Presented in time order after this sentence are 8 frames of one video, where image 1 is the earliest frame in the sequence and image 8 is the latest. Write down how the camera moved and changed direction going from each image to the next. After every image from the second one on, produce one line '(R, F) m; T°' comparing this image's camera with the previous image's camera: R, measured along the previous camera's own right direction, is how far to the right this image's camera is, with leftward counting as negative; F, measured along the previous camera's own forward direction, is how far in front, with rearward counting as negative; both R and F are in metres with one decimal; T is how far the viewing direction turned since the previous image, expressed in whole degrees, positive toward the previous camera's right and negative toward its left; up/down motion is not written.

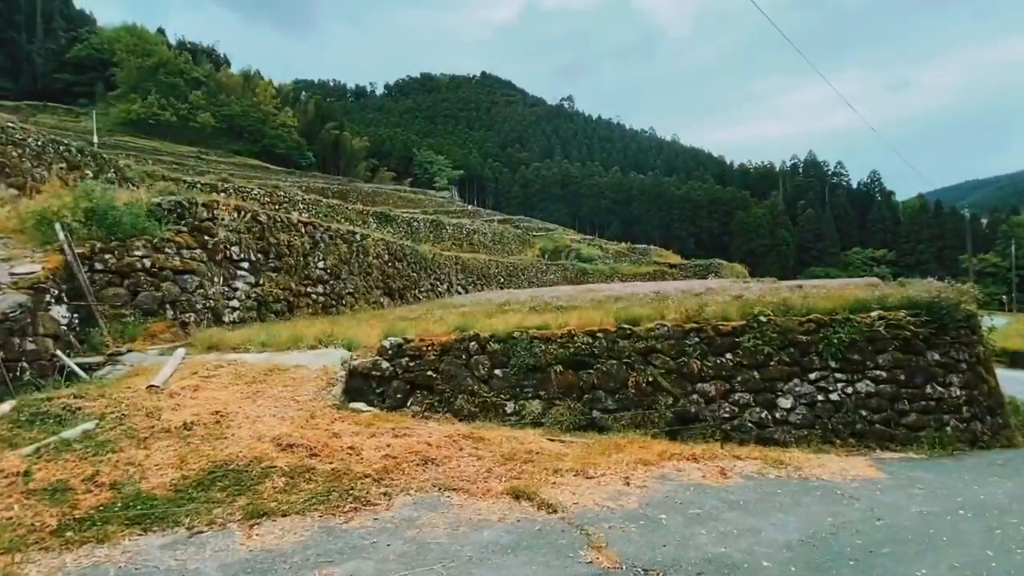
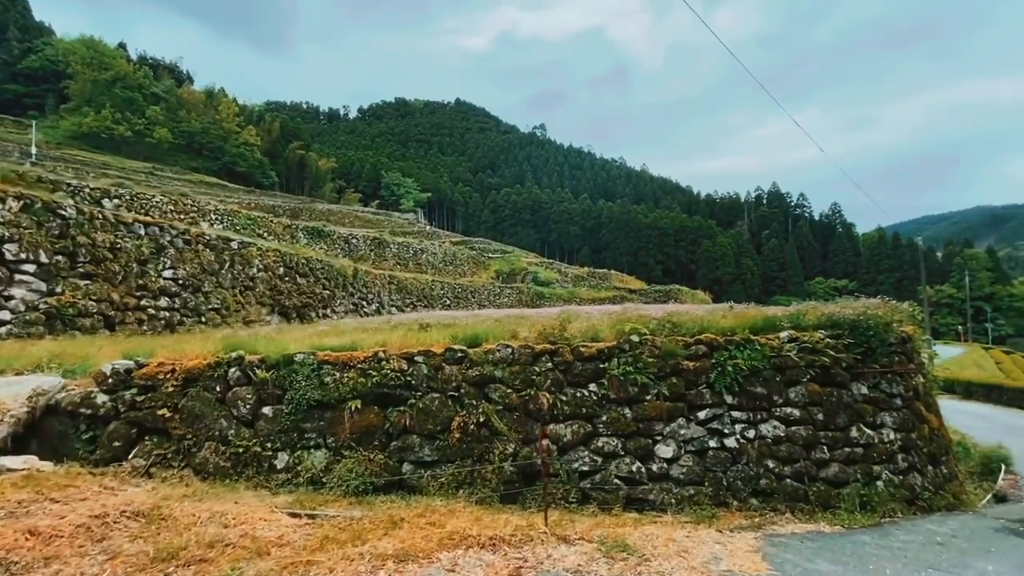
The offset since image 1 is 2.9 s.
(+1.9, +1.9) m; +3°
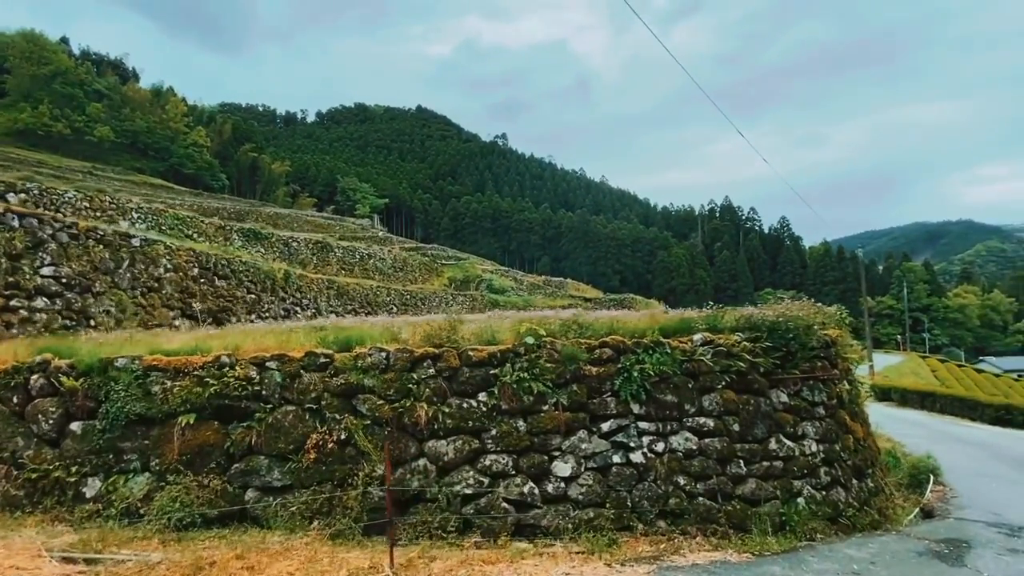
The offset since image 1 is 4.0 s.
(+0.8, +0.7) m; +4°
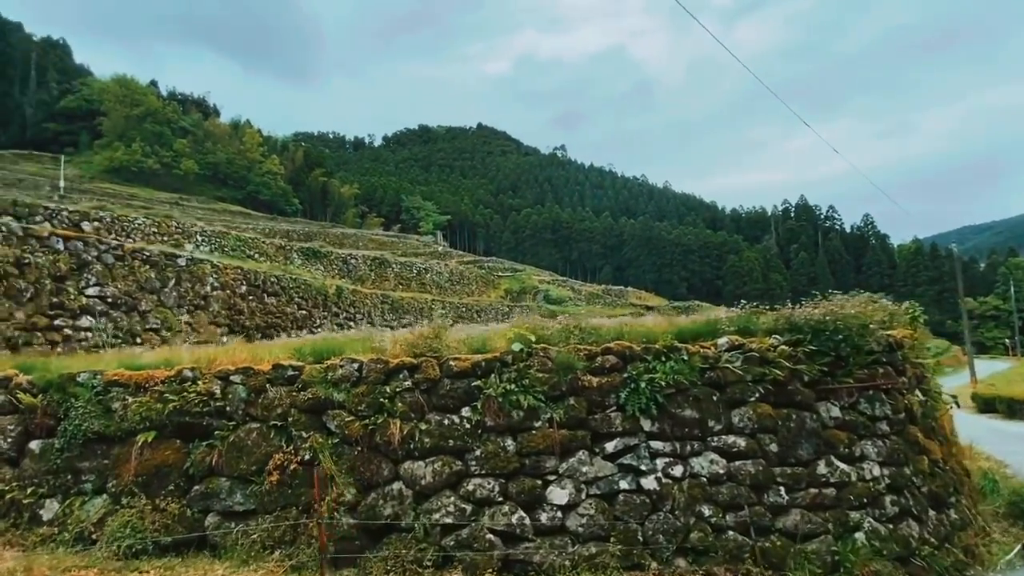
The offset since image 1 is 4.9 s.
(+0.7, +0.6) m; -7°
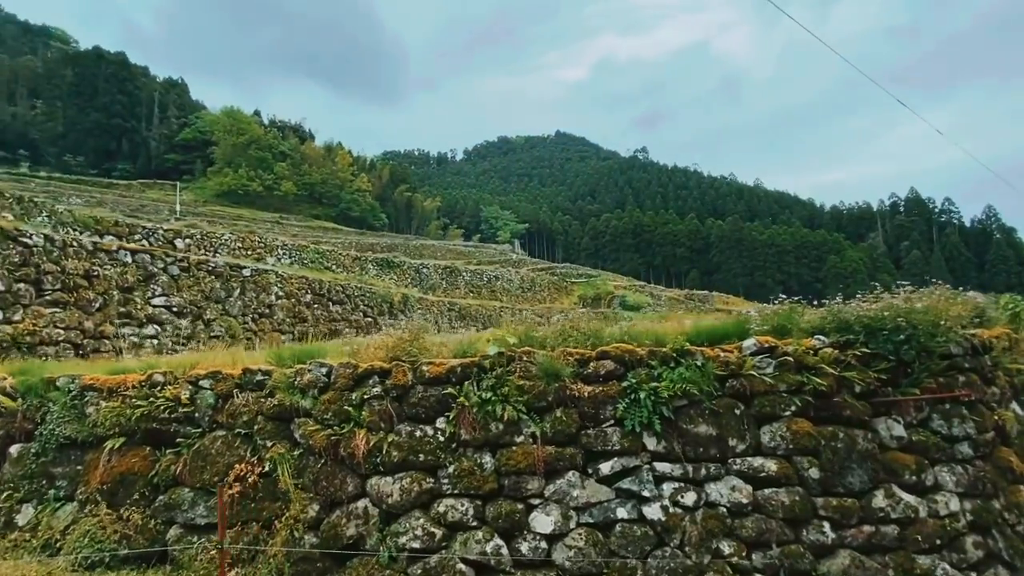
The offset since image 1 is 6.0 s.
(+0.8, +0.6) m; -9°
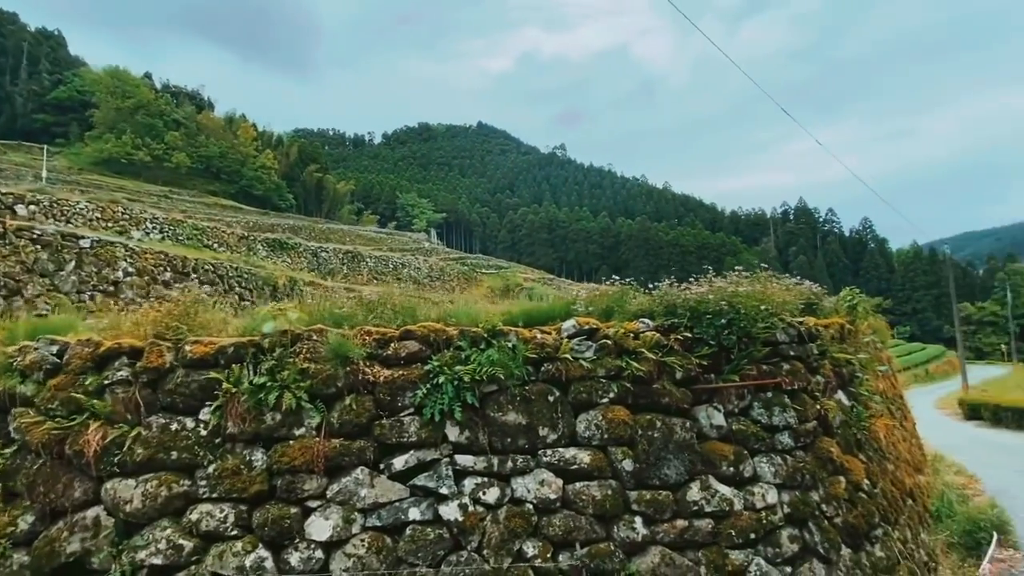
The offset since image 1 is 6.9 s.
(+0.8, +0.5) m; +9°
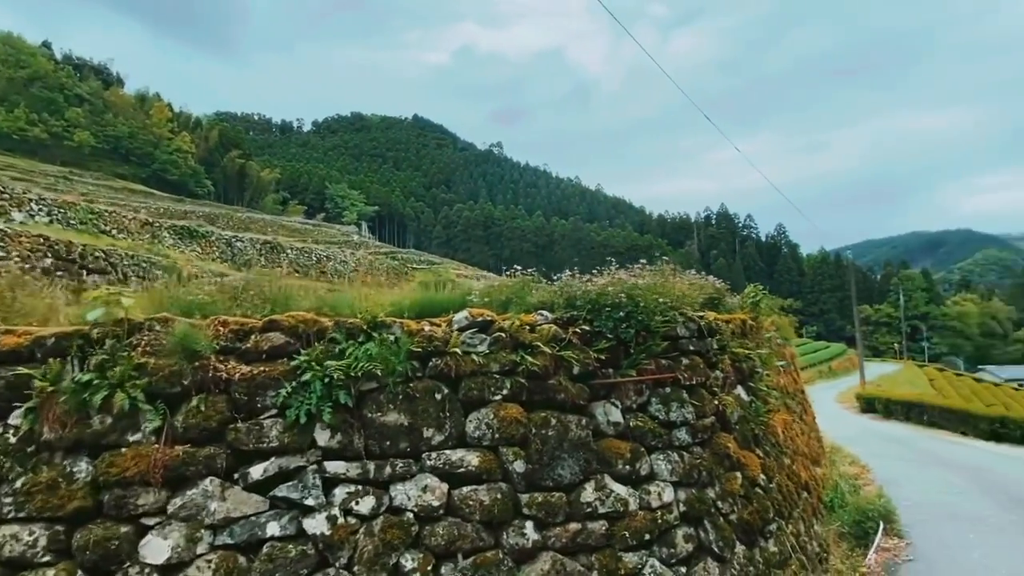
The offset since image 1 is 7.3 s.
(+0.3, +0.3) m; +7°
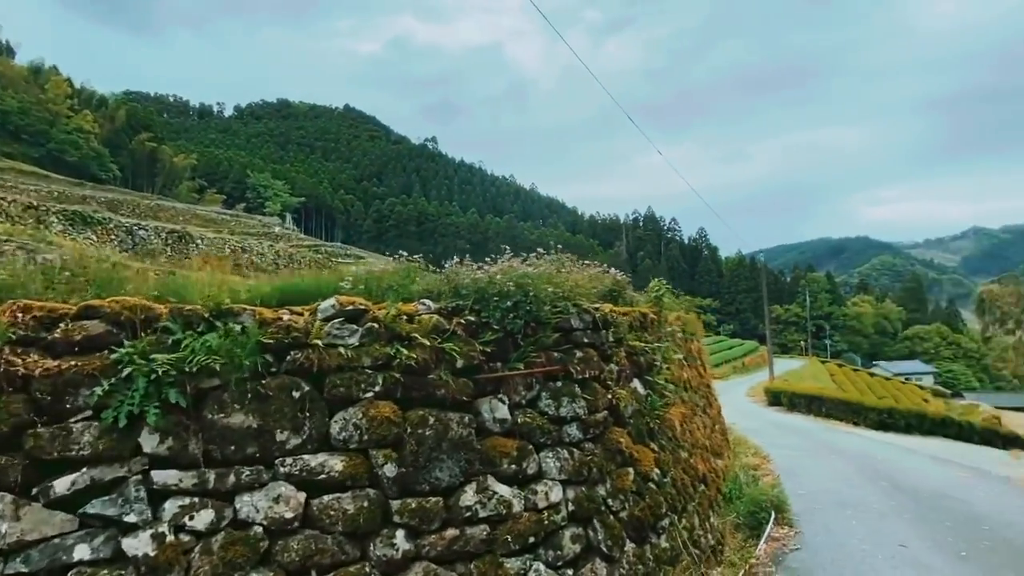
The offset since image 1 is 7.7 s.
(+0.3, +0.2) m; +7°
